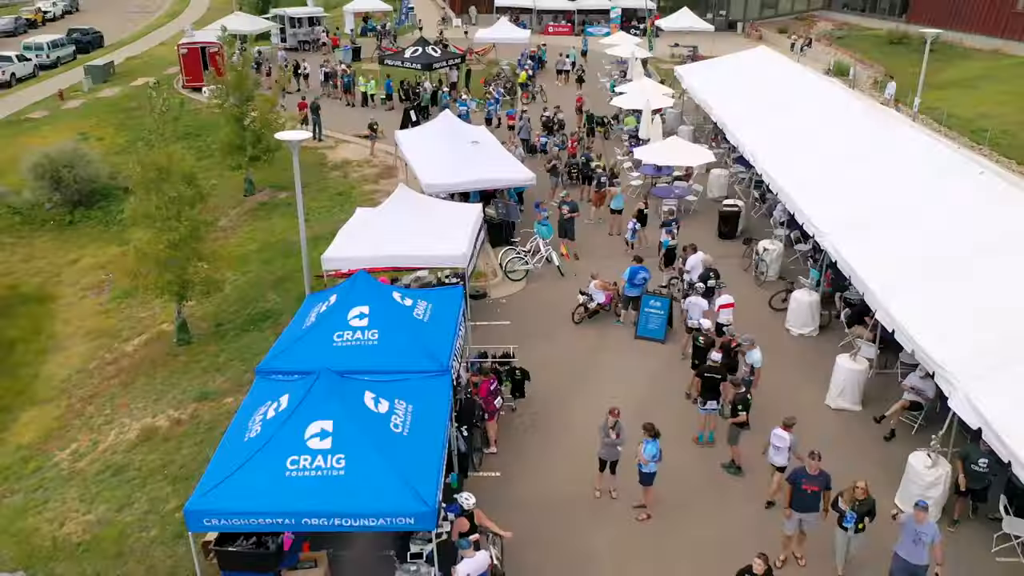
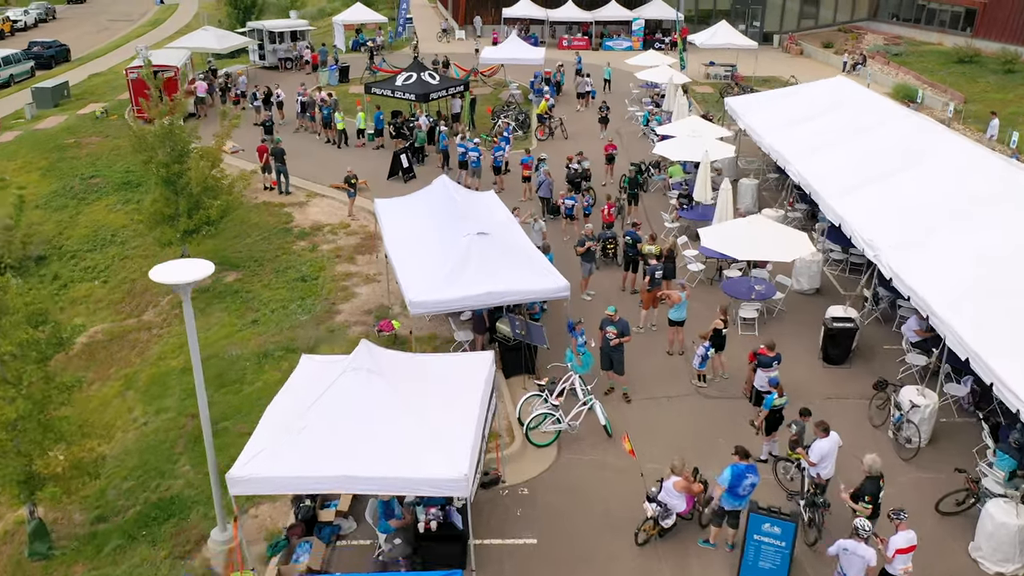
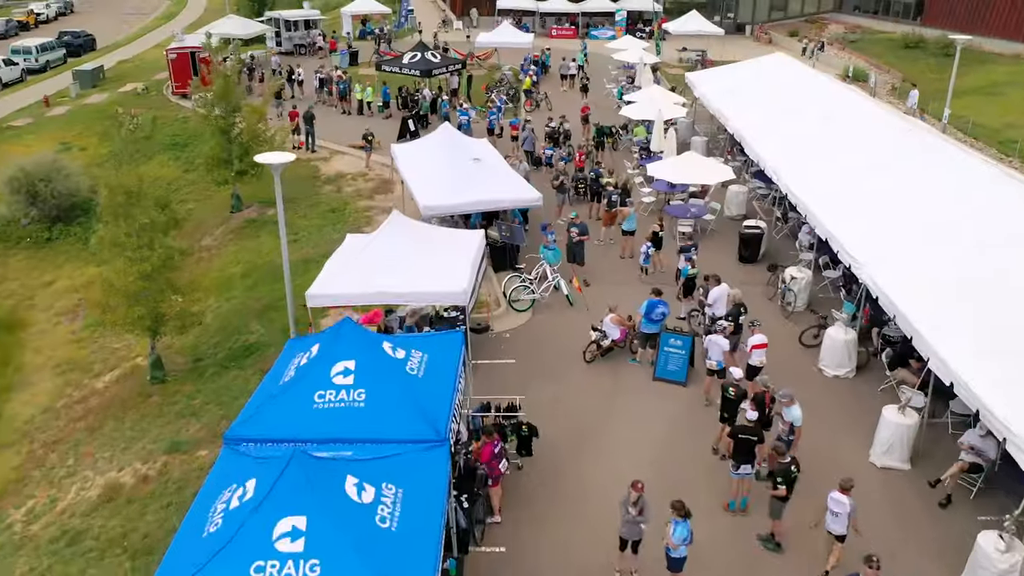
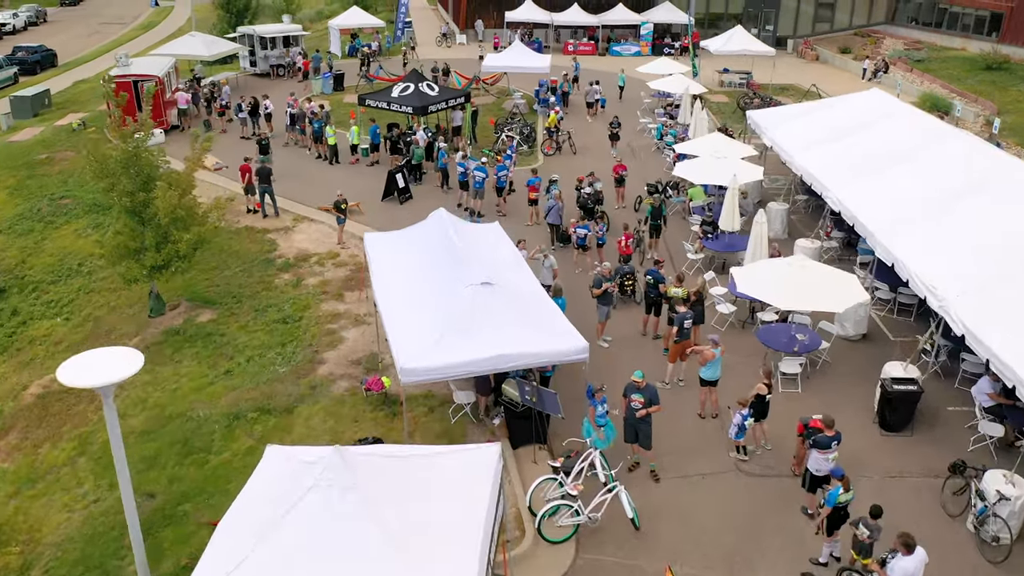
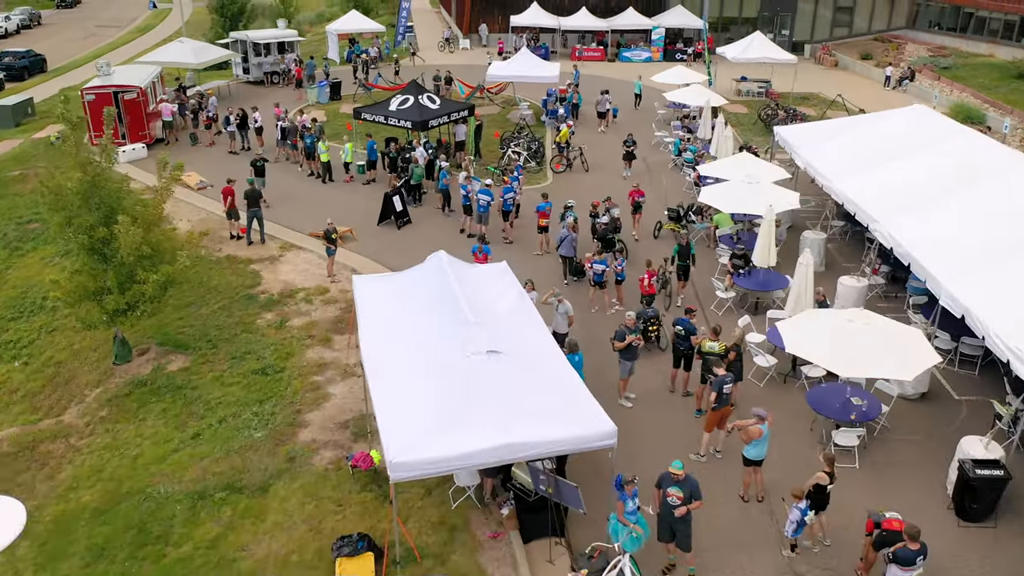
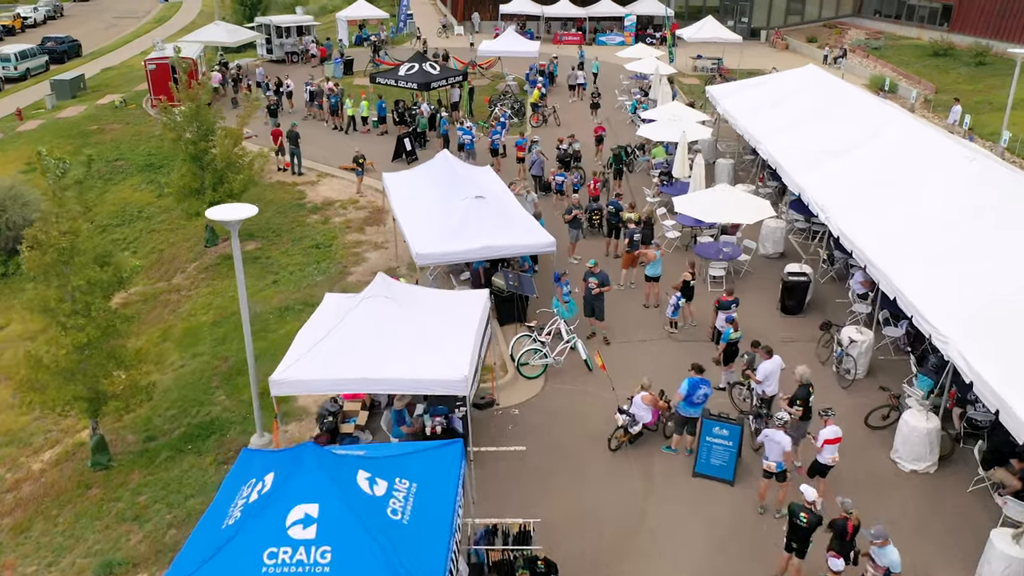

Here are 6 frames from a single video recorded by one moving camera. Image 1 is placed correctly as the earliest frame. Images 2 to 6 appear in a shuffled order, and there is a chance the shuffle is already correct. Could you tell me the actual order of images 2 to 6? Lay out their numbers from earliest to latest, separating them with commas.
3, 6, 2, 4, 5
